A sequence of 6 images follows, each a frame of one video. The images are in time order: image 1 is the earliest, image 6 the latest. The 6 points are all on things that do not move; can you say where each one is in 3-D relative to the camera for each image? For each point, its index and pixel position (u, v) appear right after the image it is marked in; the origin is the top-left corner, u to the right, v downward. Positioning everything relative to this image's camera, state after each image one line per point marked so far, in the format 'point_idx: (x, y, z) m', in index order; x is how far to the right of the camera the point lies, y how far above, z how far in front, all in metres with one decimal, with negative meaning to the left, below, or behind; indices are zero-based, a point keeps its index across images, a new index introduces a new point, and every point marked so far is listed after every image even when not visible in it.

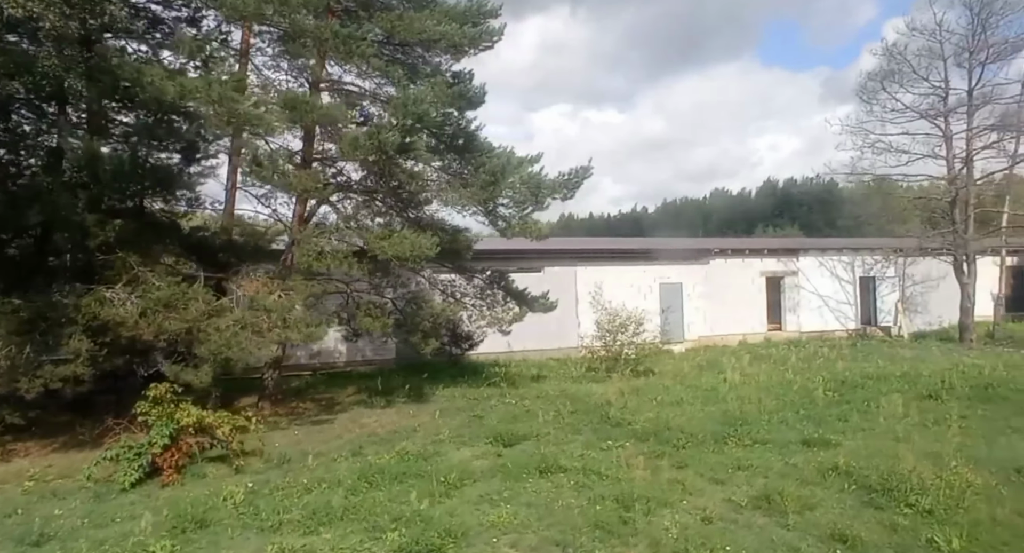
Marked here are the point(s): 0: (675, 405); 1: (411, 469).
0: (+2.2, -1.7, +9.7) m
1: (-0.9, -1.6, +6.1) m
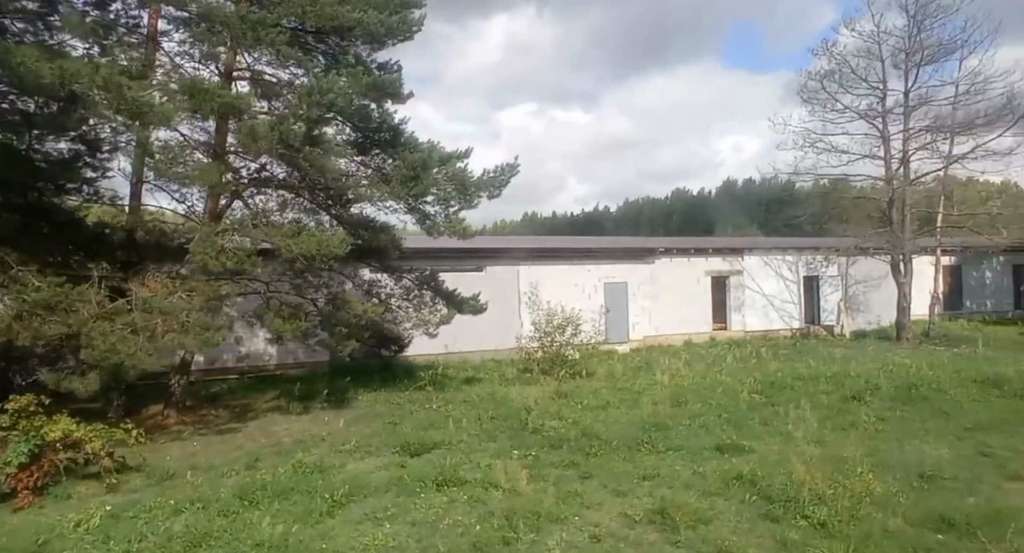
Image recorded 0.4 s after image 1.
0: (+1.2, -1.8, +9.5) m
1: (-1.7, -1.7, +5.8) m
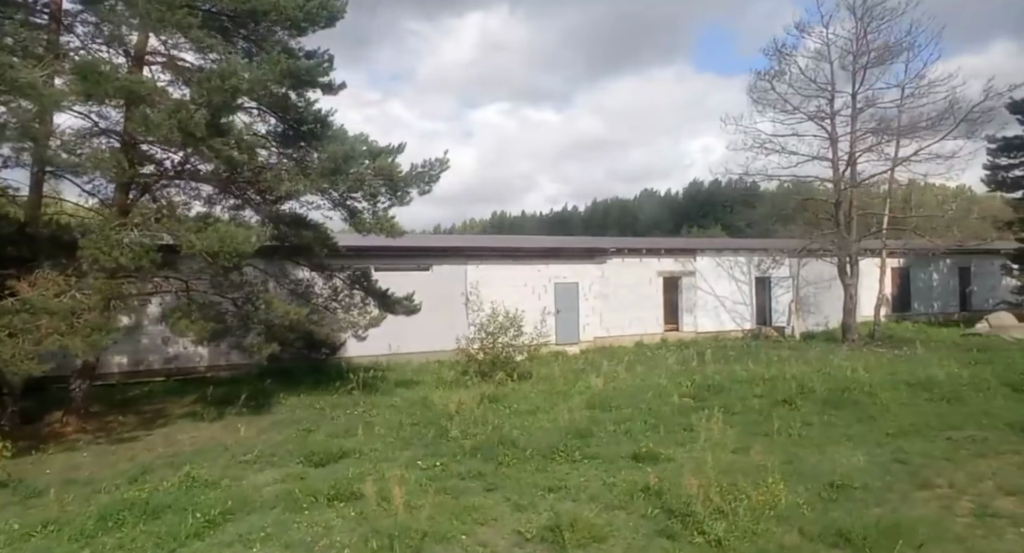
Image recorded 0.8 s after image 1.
0: (+0.2, -1.8, +9.3) m
1: (-2.5, -1.7, +5.4) m
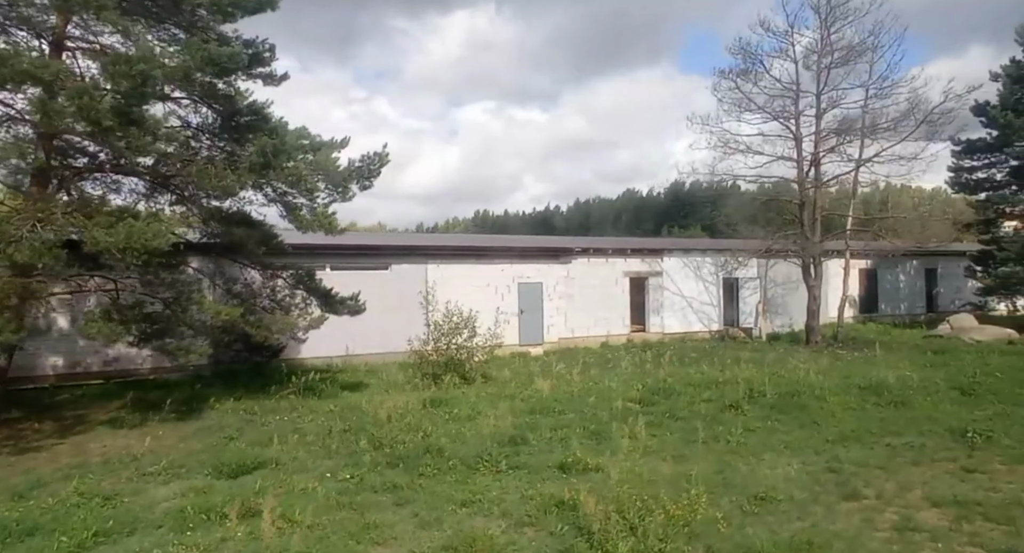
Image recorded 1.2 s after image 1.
0: (-0.6, -1.8, +9.0) m
1: (-3.2, -1.7, +5.1) m
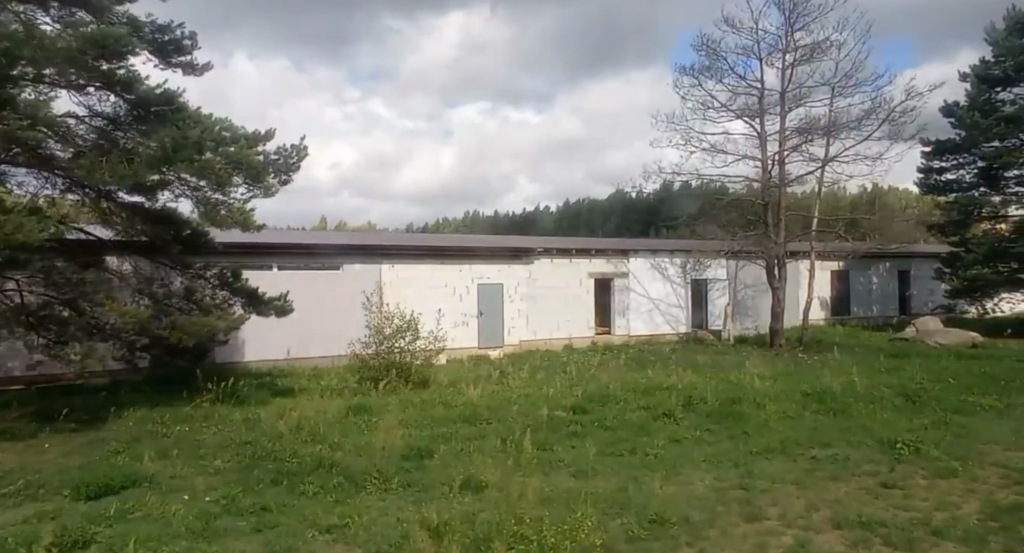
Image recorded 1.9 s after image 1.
0: (-1.6, -1.8, +8.5) m
1: (-4.1, -1.7, +4.6) m
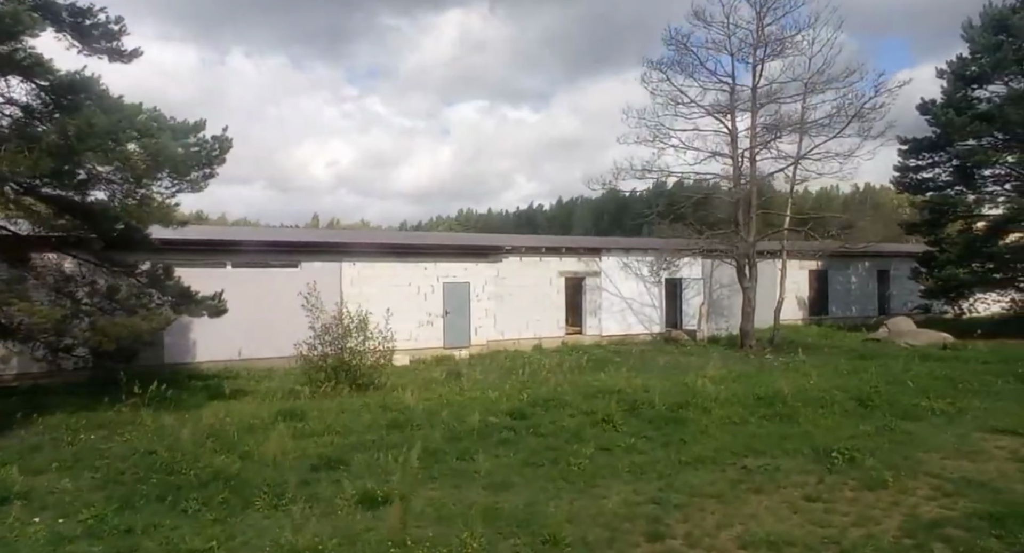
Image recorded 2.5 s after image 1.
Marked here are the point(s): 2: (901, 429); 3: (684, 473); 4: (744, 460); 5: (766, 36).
0: (-2.4, -1.8, +8.1) m
1: (-4.9, -1.7, +4.1) m
2: (+4.4, -1.7, +8.1) m
3: (+1.6, -1.8, +6.7) m
4: (+2.3, -1.8, +7.1) m
5: (+6.9, +6.5, +19.4) m
